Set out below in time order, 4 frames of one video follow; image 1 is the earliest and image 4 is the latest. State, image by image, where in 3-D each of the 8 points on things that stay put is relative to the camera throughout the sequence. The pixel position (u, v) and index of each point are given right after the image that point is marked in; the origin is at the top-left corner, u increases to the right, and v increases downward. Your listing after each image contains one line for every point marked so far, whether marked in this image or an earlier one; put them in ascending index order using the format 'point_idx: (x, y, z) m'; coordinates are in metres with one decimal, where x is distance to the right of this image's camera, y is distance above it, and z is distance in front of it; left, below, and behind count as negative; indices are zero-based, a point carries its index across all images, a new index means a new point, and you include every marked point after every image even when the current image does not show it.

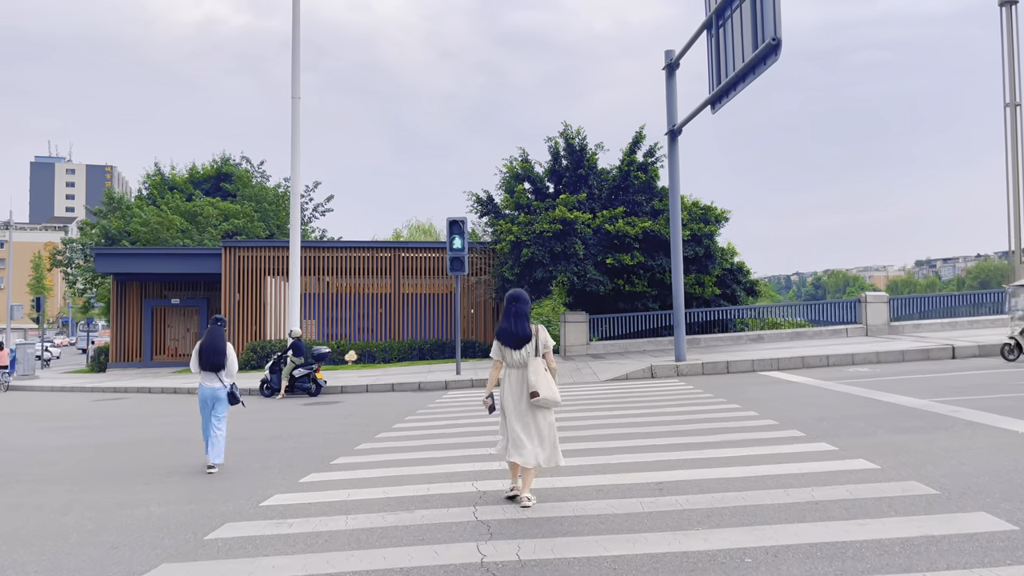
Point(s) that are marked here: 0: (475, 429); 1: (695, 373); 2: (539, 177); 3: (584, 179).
0: (-0.4, -1.7, +9.7) m
1: (+3.6, -1.7, +15.6) m
2: (+0.7, +2.7, +19.9) m
3: (+1.8, +2.7, +19.8) m
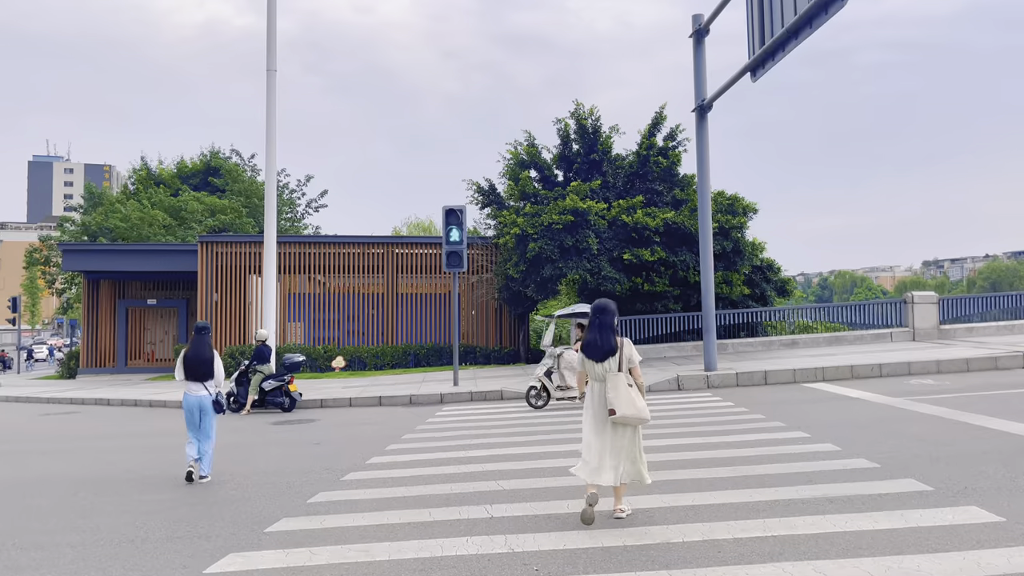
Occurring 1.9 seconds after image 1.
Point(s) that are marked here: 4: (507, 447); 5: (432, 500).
0: (-0.4, -1.7, +7.6) m
1: (+3.7, -1.6, +13.6) m
2: (+0.8, +2.8, +17.9) m
3: (+1.9, +2.7, +17.8) m
4: (-0.1, -1.7, +8.4) m
5: (-0.6, -1.6, +5.8) m
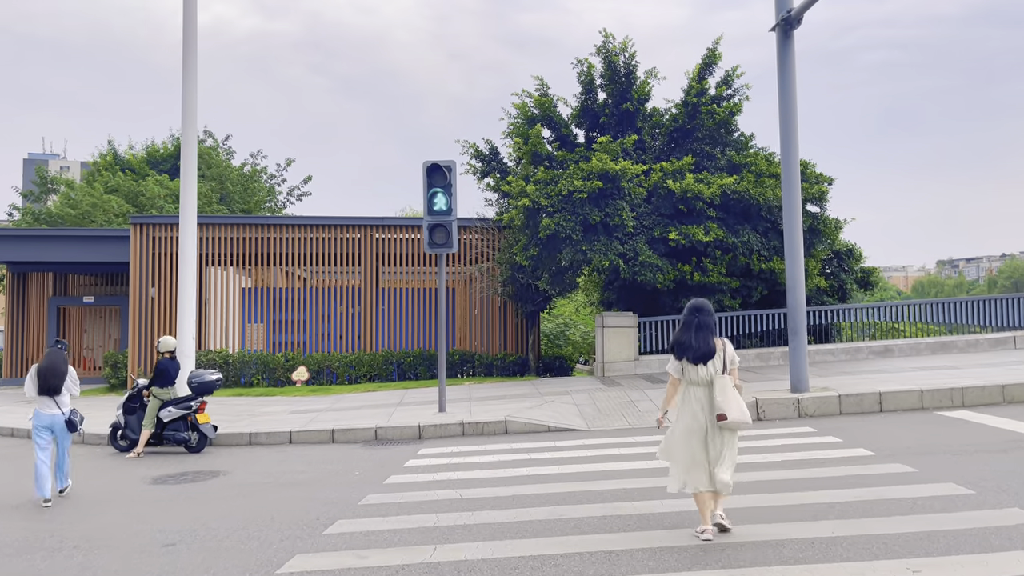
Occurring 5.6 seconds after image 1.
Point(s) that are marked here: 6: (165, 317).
0: (-0.3, -1.5, +3.6) m
1: (+3.8, -1.5, +9.6) m
2: (+0.9, +2.9, +13.9) m
3: (+2.0, +2.9, +13.8) m
4: (0.0, -1.5, +4.3) m
5: (-0.5, -1.4, +1.8) m
6: (-7.4, -0.6, +17.2) m
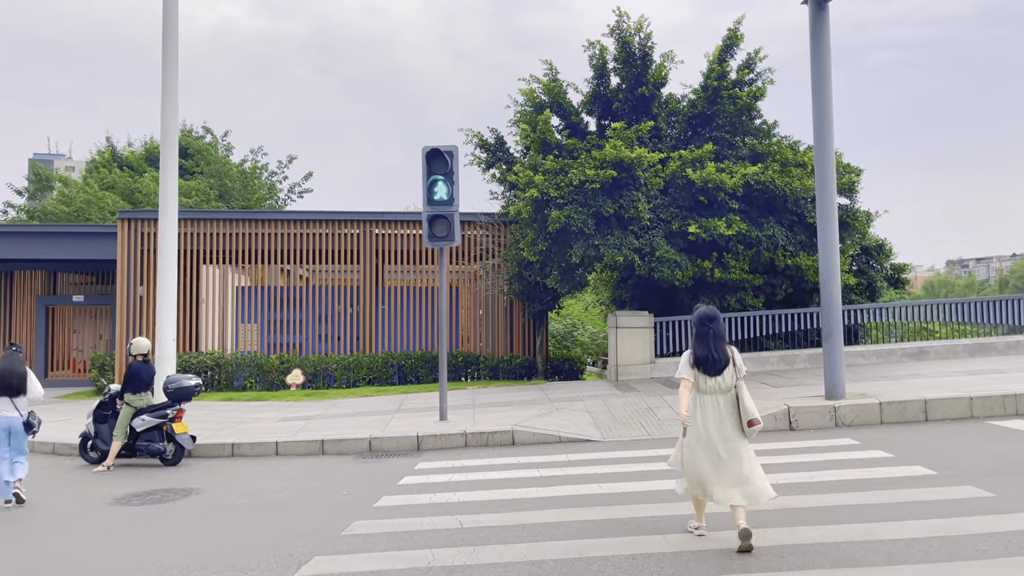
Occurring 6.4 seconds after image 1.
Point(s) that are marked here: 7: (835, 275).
0: (-0.2, -1.4, +2.7) m
1: (+3.9, -1.5, +8.7) m
2: (+1.0, +3.0, +13.0) m
3: (+2.1, +2.9, +12.9) m
4: (+0.1, -1.5, +3.5) m
5: (-0.5, -1.3, +1.0) m
6: (-7.3, -0.6, +16.4) m
7: (+3.7, +0.1, +9.1) m
